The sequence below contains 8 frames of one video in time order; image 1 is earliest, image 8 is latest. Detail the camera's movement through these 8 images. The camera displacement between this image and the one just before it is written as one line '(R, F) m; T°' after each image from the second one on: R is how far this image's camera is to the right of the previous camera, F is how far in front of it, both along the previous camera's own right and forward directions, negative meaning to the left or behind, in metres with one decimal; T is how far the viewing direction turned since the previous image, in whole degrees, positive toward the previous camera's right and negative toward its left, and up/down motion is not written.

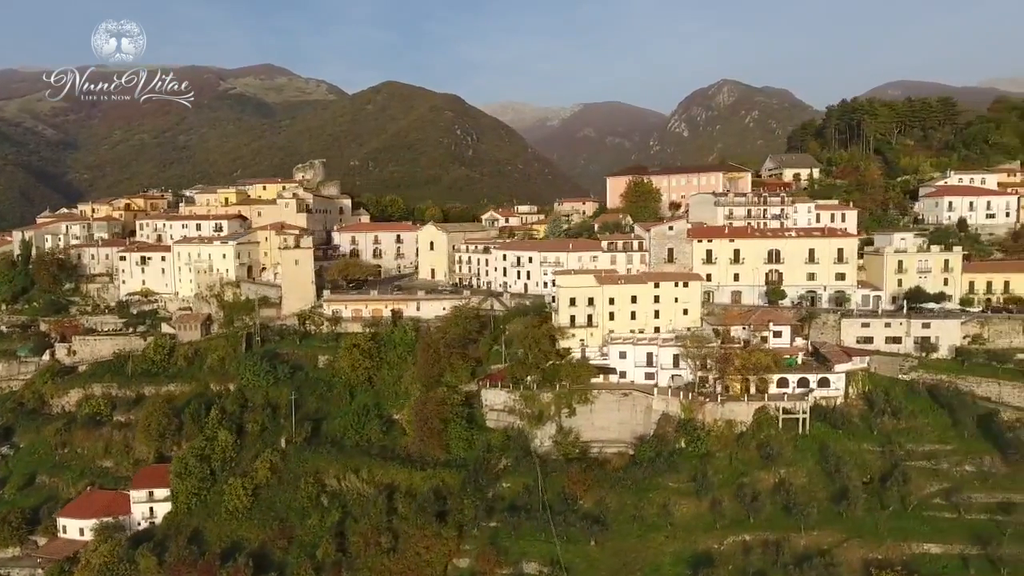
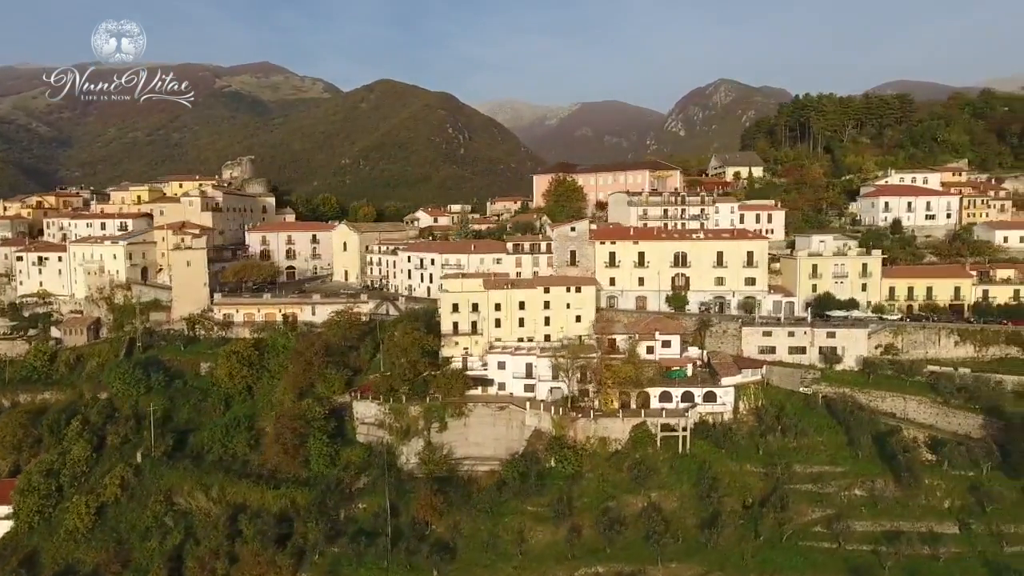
(+7.3, +2.1) m; 0°
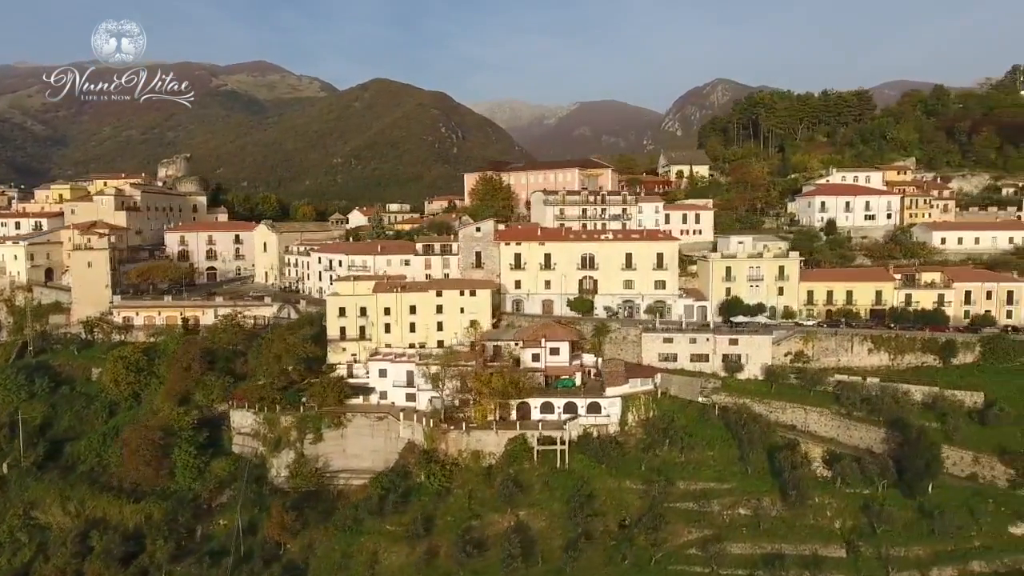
(+6.3, +1.5) m; 0°
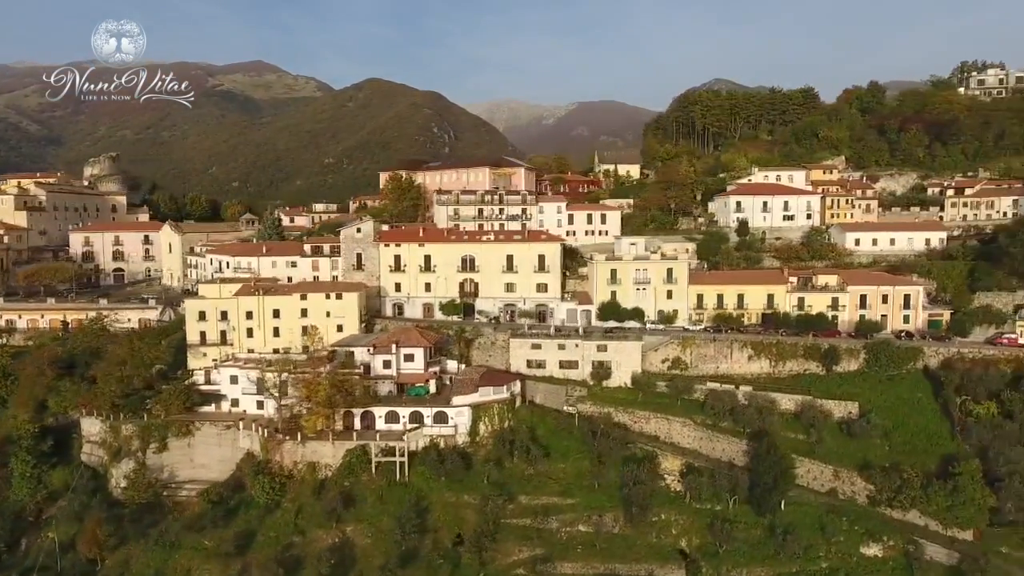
(+7.4, +1.2) m; 0°
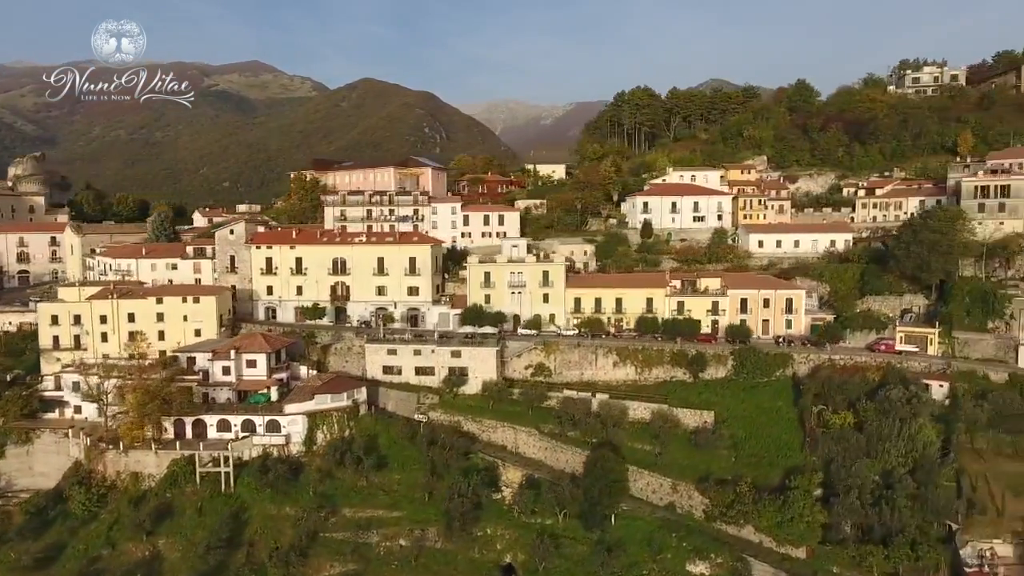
(+7.5, +0.9) m; 0°
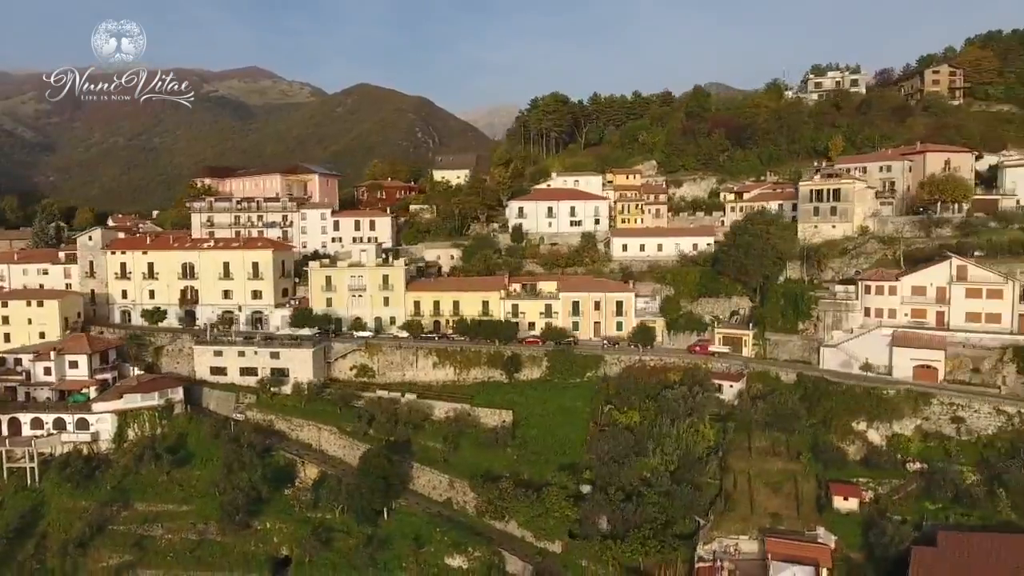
(+9.8, -0.8) m; -1°
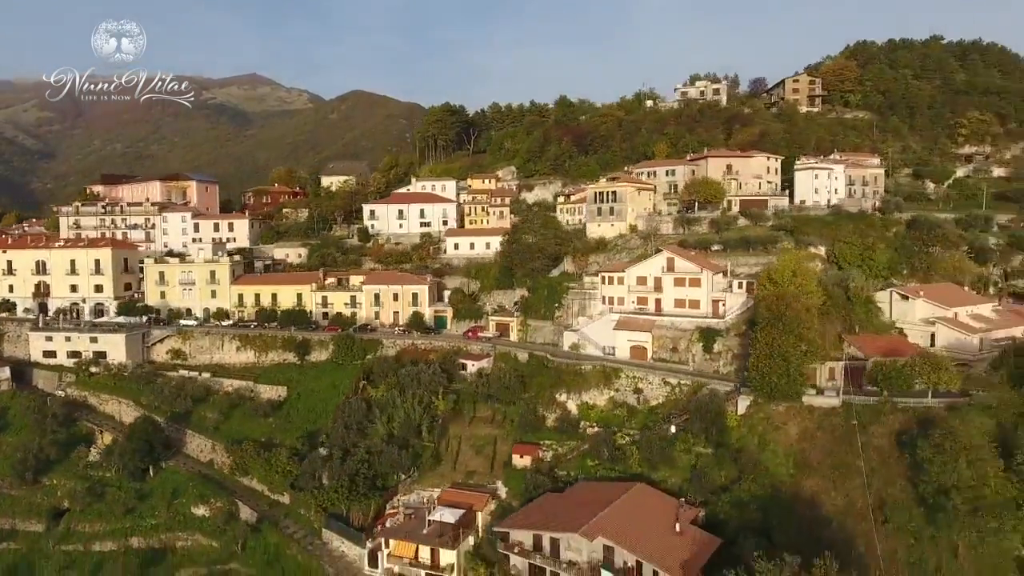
(+12.9, -3.5) m; -1°
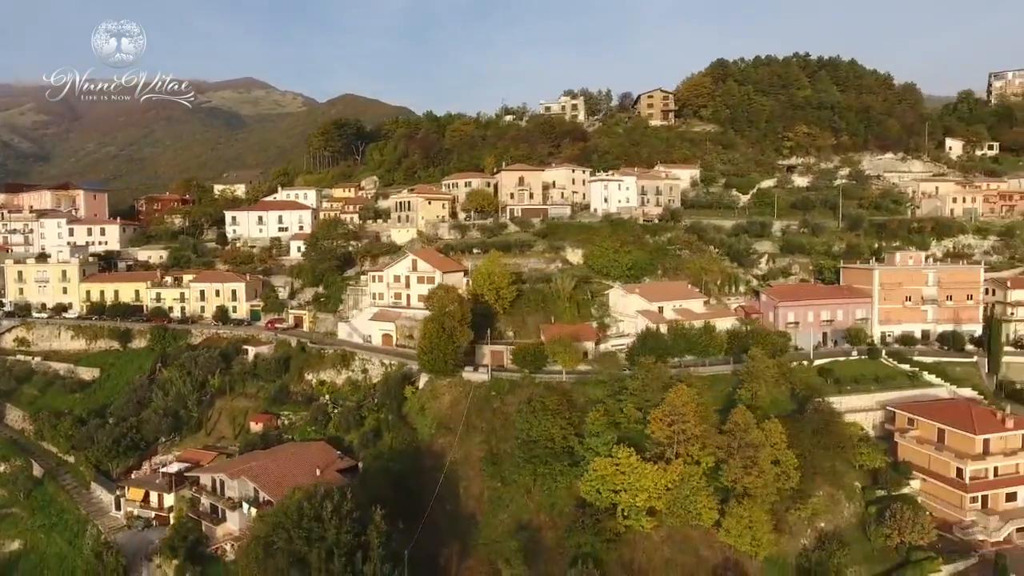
(+14.8, -4.8) m; -1°
